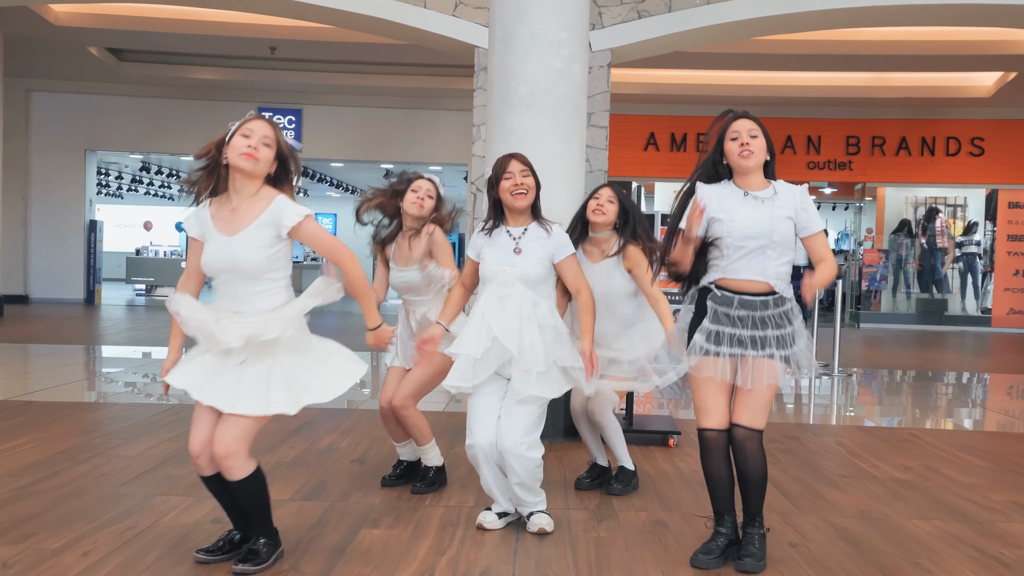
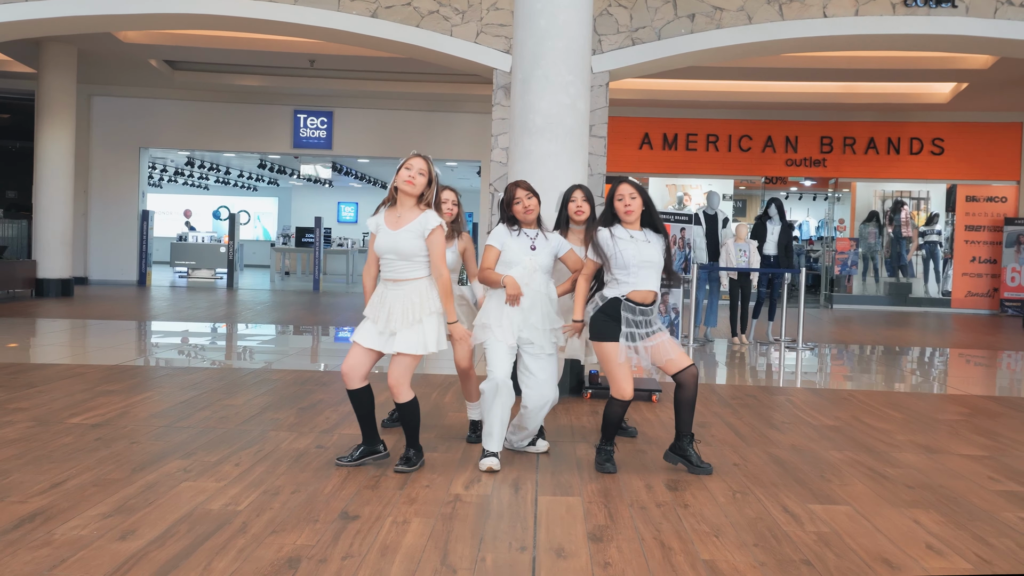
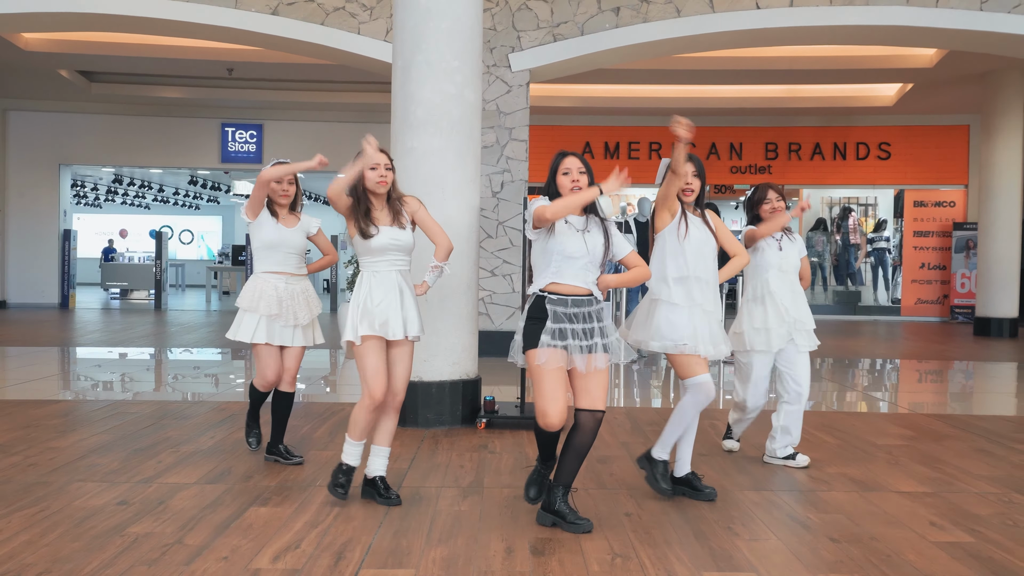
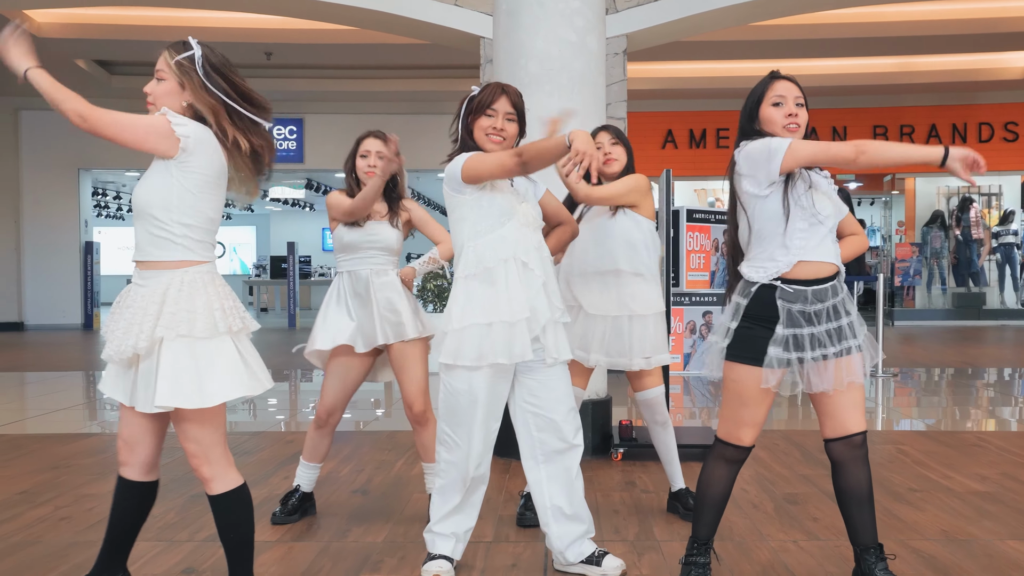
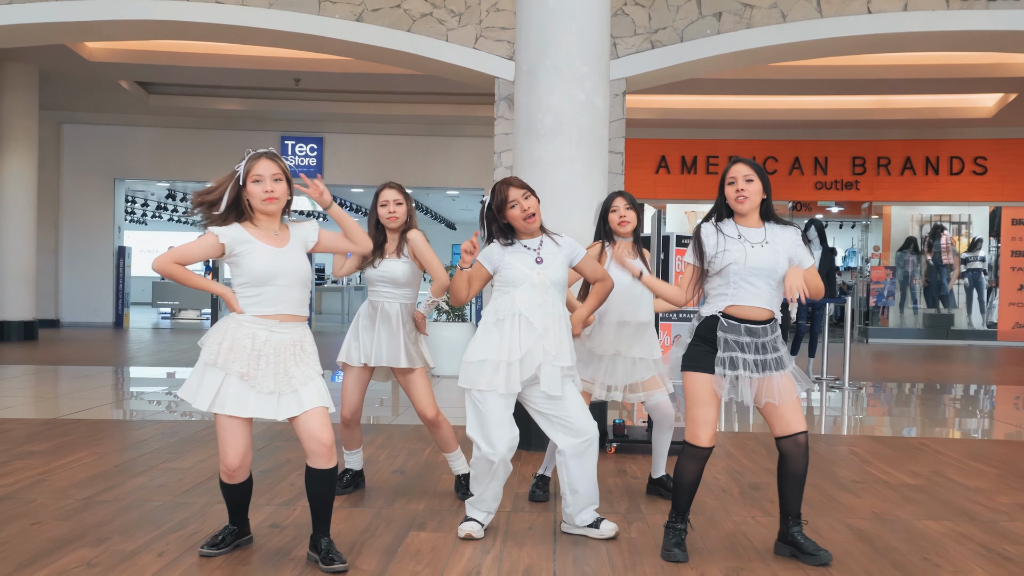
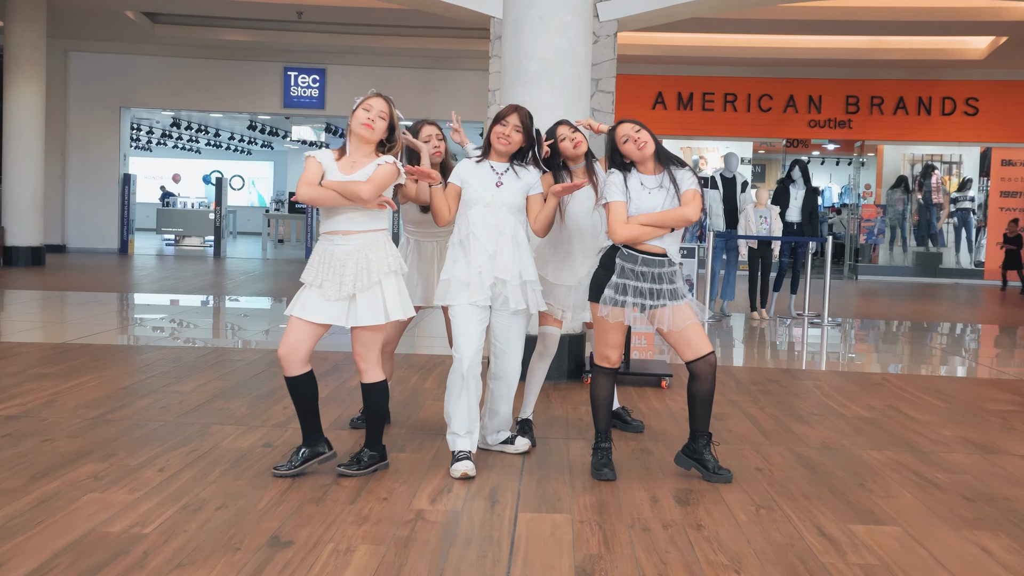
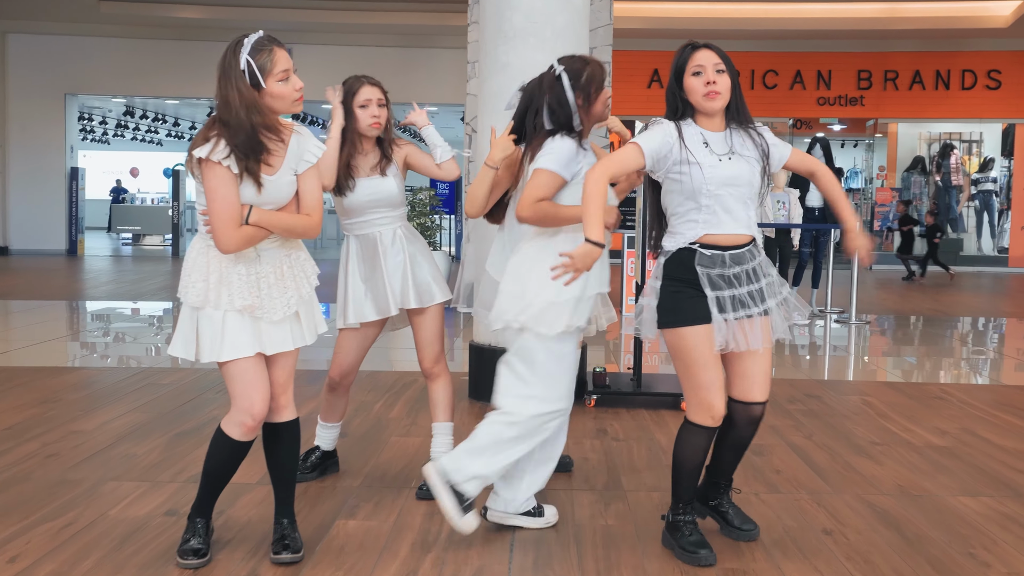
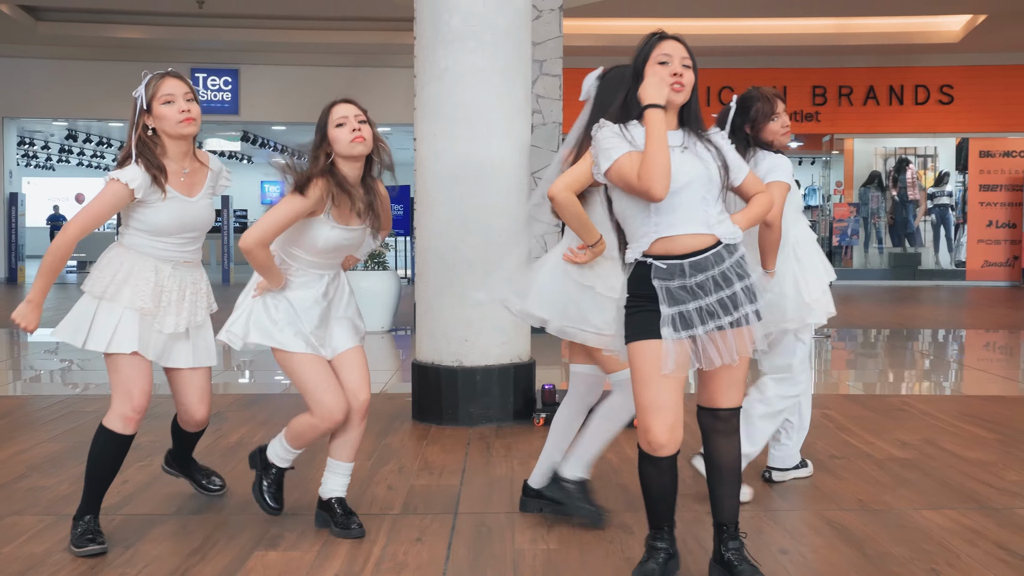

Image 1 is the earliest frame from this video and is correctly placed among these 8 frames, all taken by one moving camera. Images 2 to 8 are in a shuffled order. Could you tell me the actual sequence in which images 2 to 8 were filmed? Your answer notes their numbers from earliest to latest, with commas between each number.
4, 5, 2, 6, 7, 8, 3
